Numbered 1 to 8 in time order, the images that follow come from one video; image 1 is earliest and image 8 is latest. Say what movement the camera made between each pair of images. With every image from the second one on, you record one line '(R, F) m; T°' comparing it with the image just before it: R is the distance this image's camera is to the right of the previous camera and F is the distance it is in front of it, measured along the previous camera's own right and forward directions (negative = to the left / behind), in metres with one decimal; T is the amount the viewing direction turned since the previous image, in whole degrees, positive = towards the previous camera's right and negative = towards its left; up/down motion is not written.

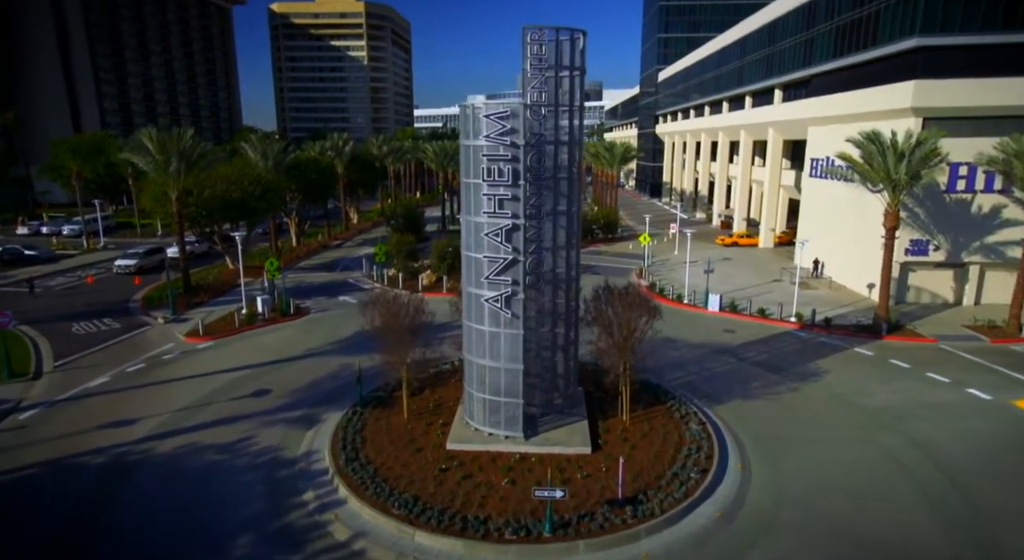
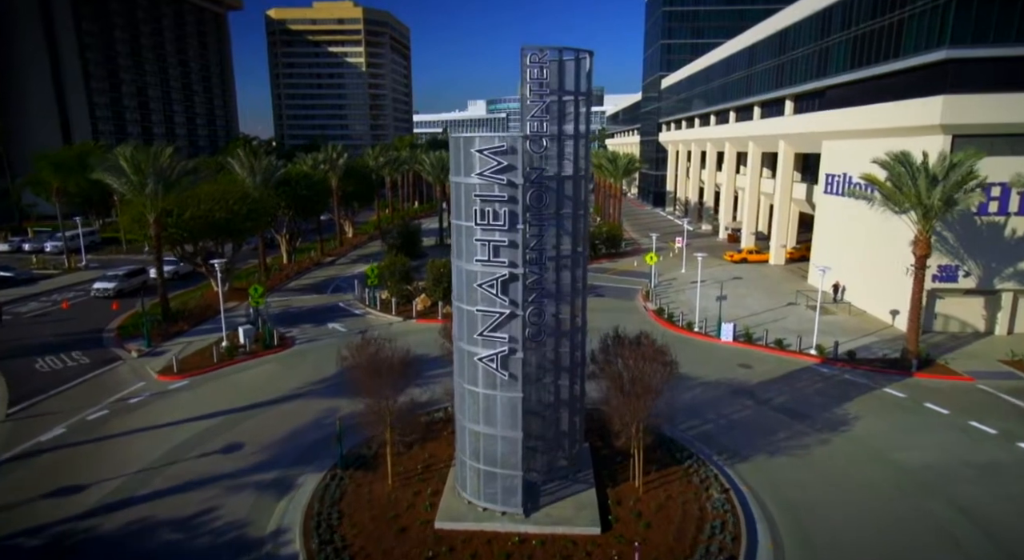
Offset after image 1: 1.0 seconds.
(+0.1, +1.9) m; 0°
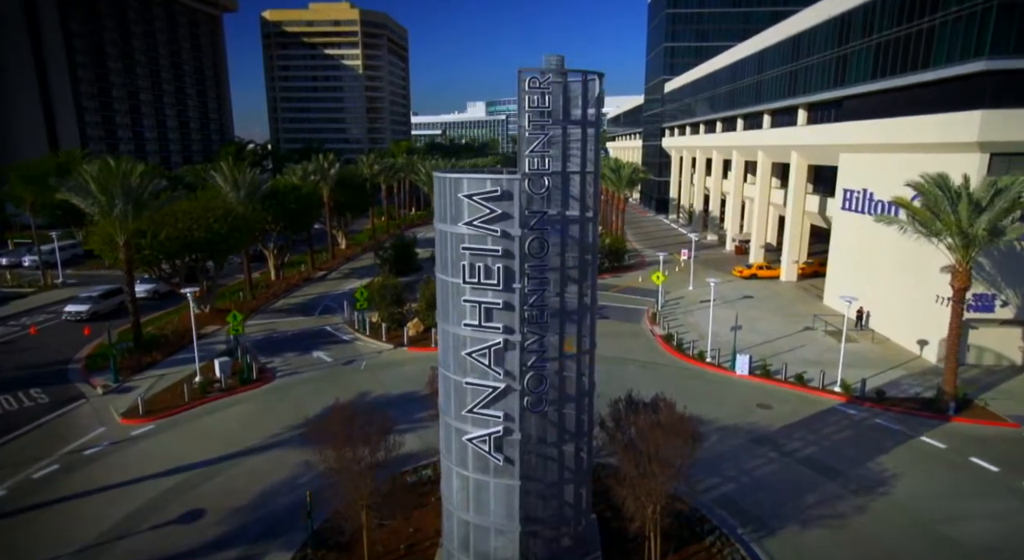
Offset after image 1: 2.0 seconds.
(+0.1, +2.1) m; 0°
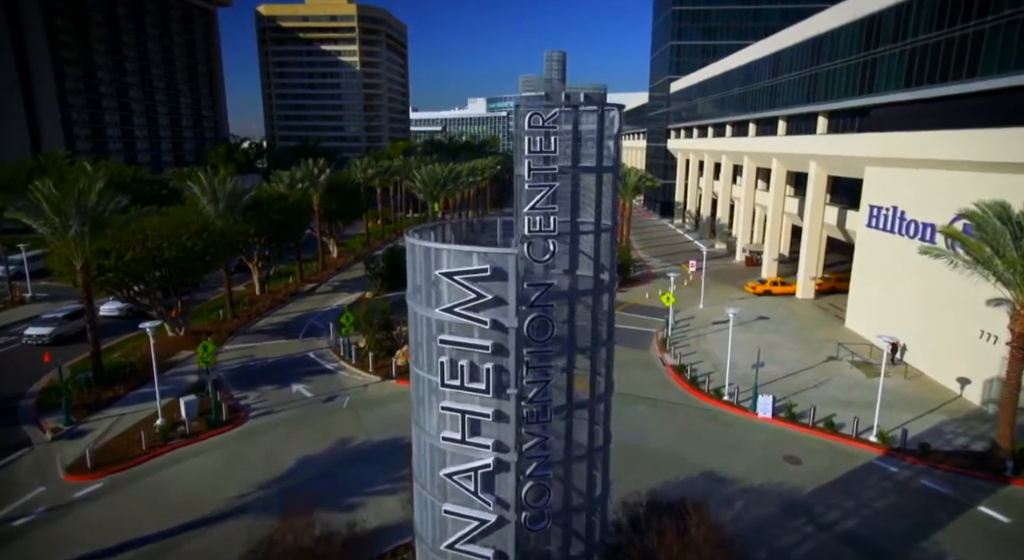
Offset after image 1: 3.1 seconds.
(+0.1, +2.6) m; 0°
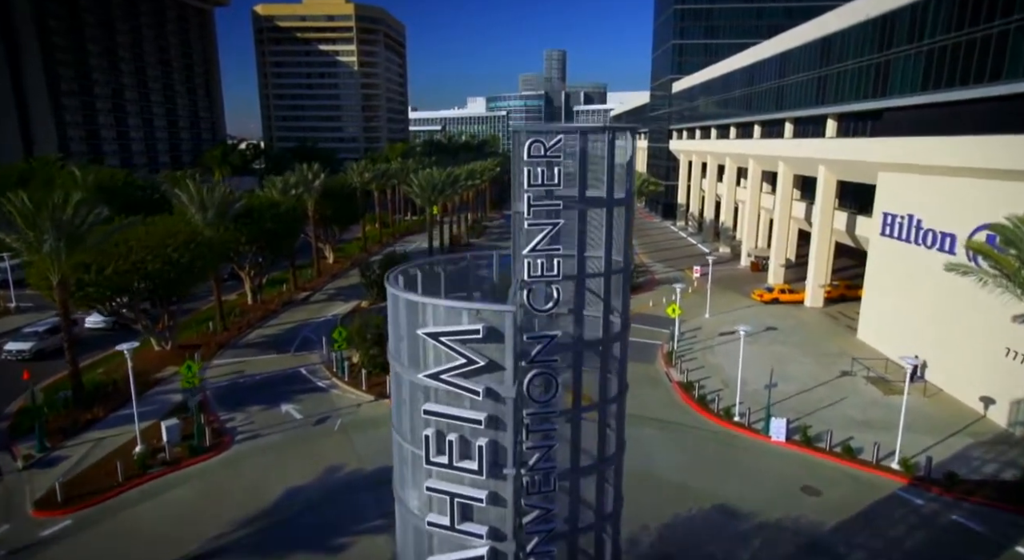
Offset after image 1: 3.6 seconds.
(0.0, +1.2) m; 0°
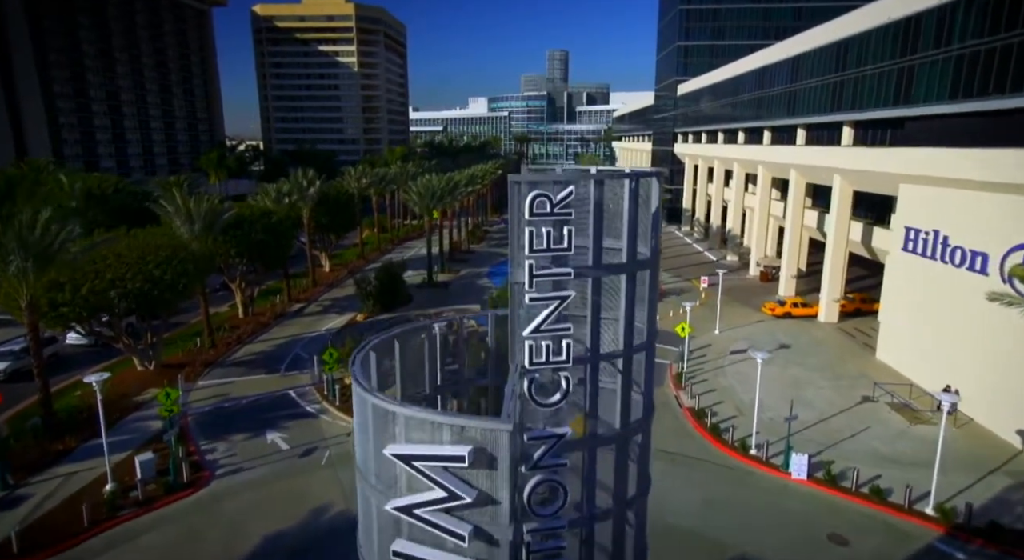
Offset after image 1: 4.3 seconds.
(0.0, +1.6) m; 0°
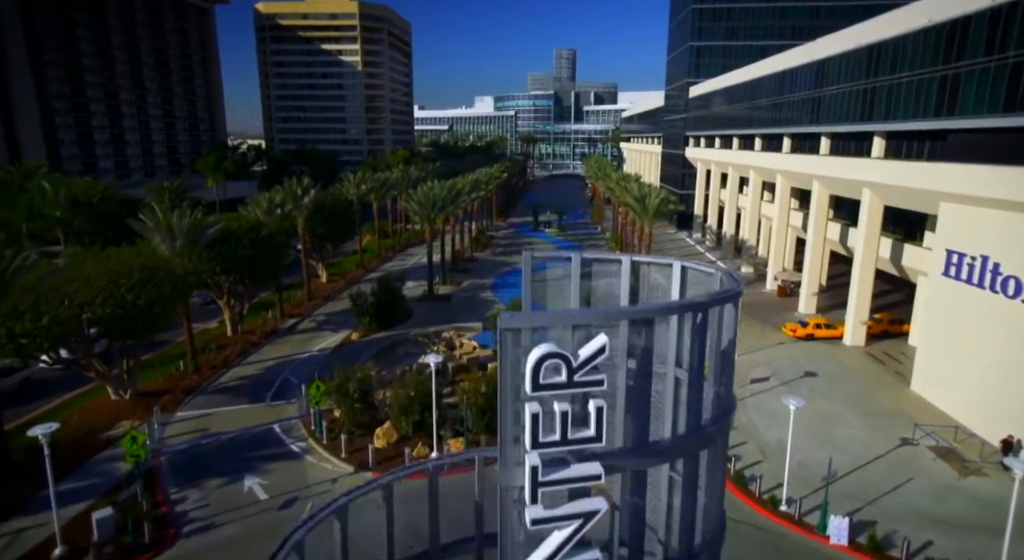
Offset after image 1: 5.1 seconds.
(+0.1, +2.3) m; -1°
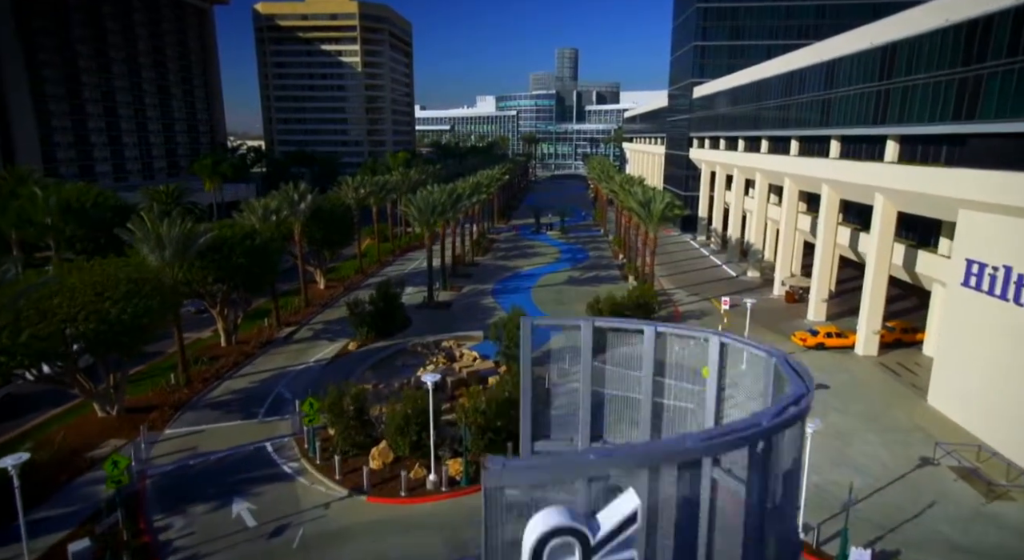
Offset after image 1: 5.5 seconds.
(0.0, +1.0) m; 0°
